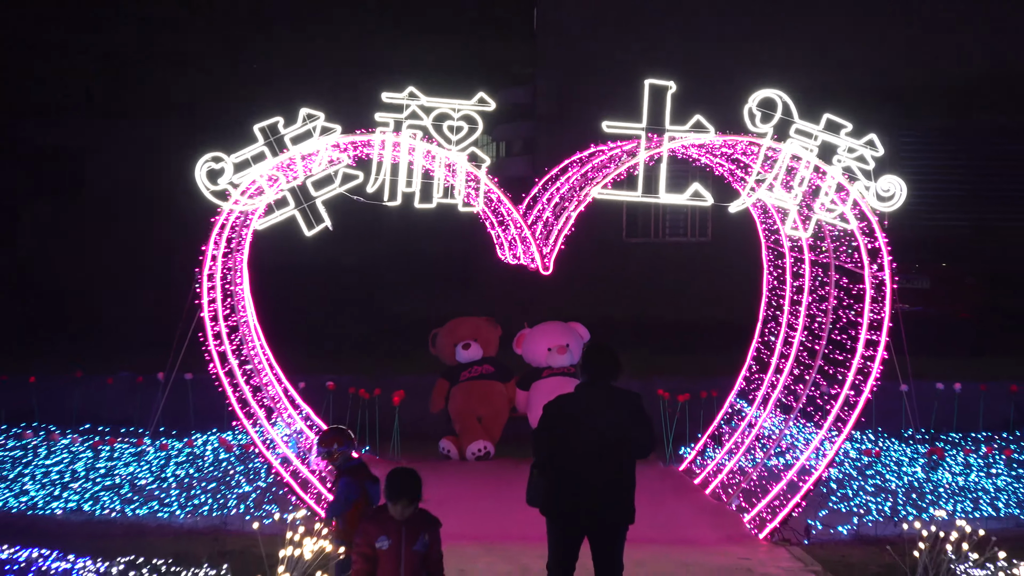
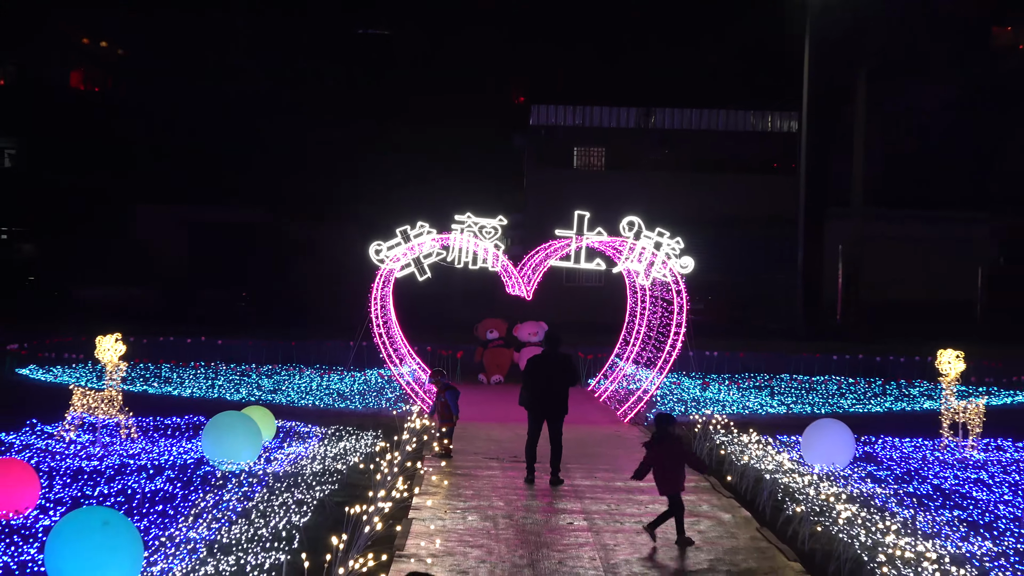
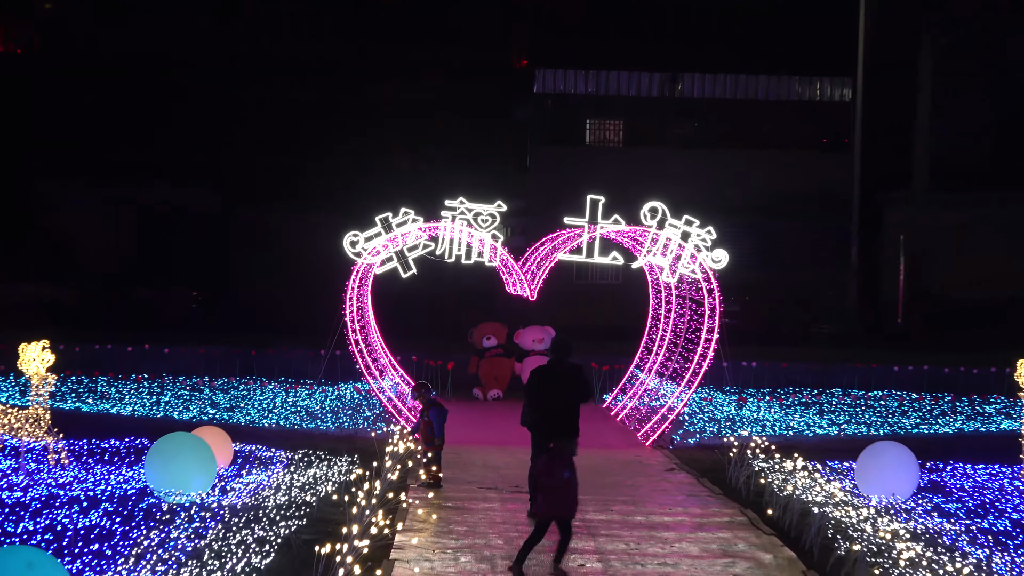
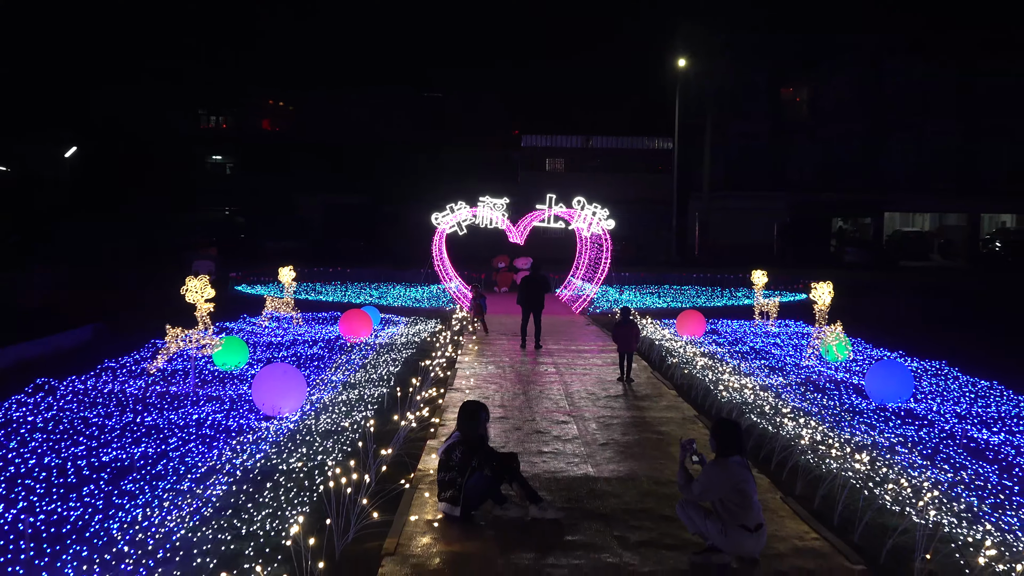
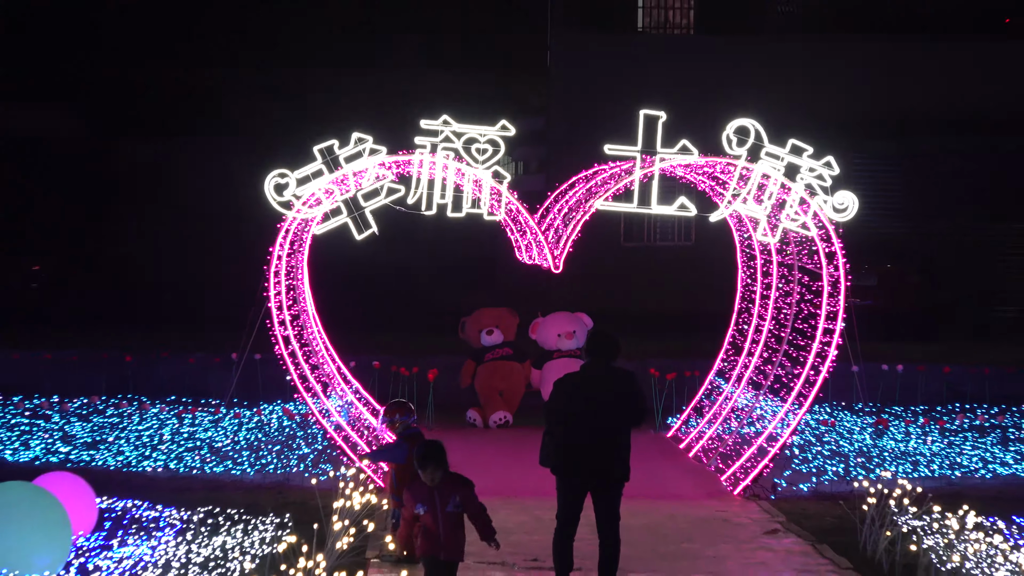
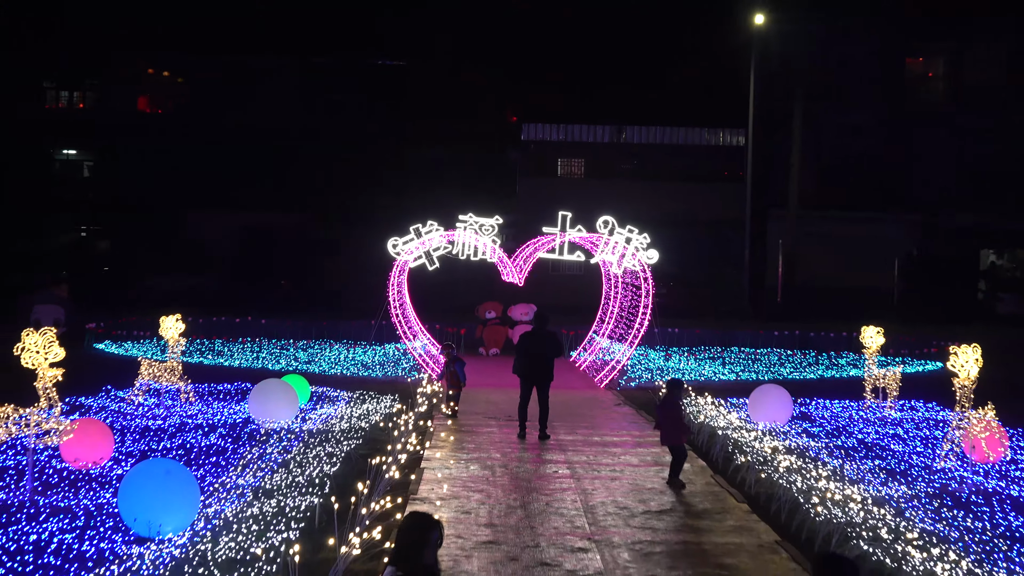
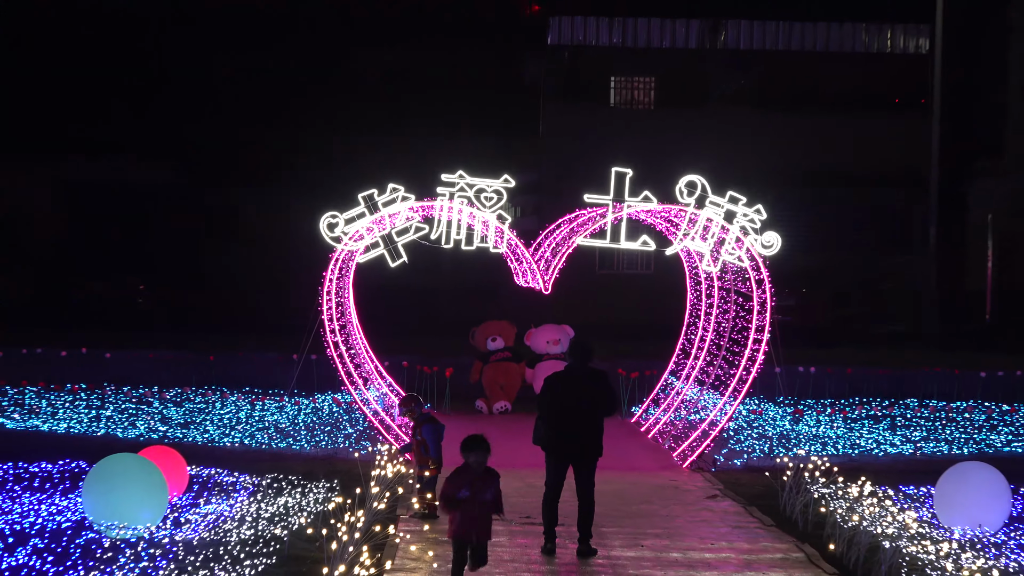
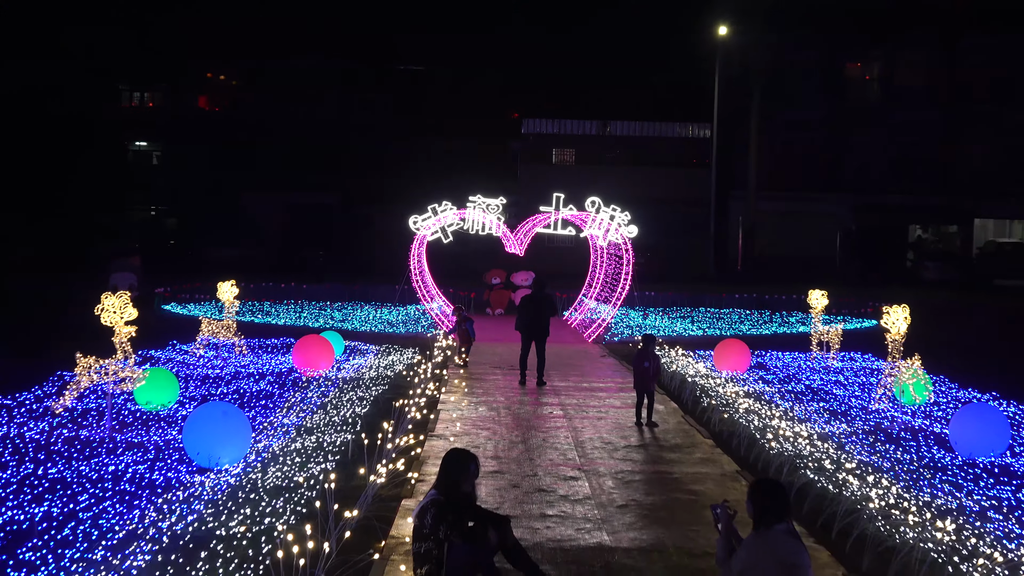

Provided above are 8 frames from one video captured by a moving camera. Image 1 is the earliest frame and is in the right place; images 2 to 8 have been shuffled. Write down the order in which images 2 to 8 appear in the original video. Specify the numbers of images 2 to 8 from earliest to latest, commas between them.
5, 7, 3, 2, 6, 8, 4
